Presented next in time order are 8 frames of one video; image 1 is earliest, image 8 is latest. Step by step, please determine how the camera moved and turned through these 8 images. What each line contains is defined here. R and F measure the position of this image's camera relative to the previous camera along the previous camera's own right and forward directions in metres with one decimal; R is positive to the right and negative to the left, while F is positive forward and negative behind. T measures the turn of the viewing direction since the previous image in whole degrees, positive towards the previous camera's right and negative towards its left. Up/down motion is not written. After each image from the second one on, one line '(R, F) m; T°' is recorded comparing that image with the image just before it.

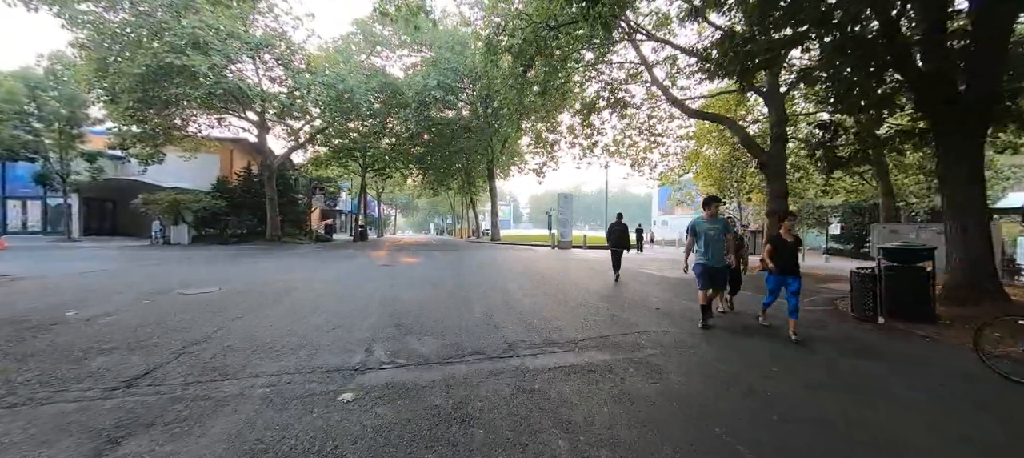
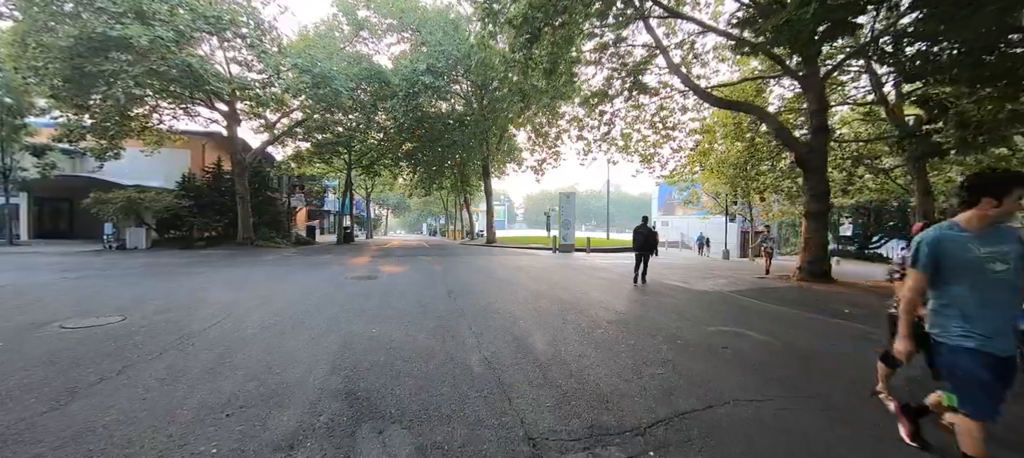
(-0.2, +1.6) m; +1°
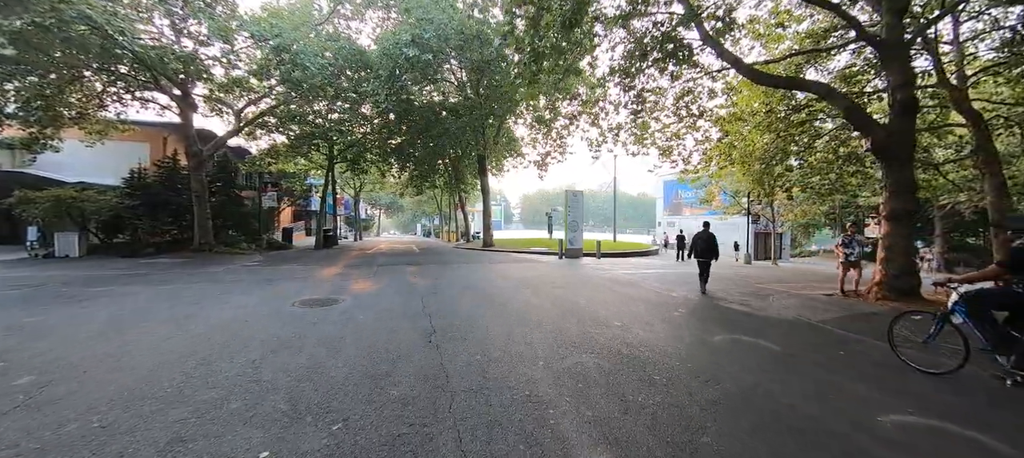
(-0.2, +2.2) m; +1°
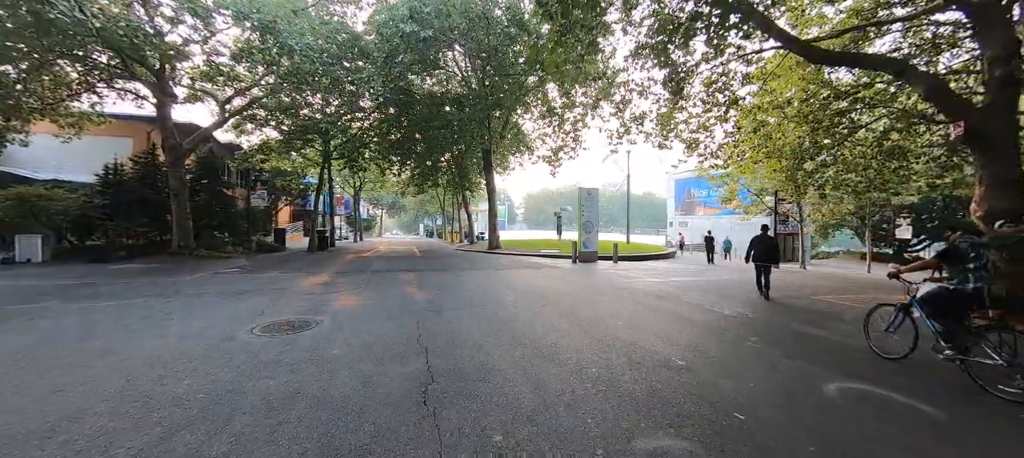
(-0.3, +1.4) m; 0°
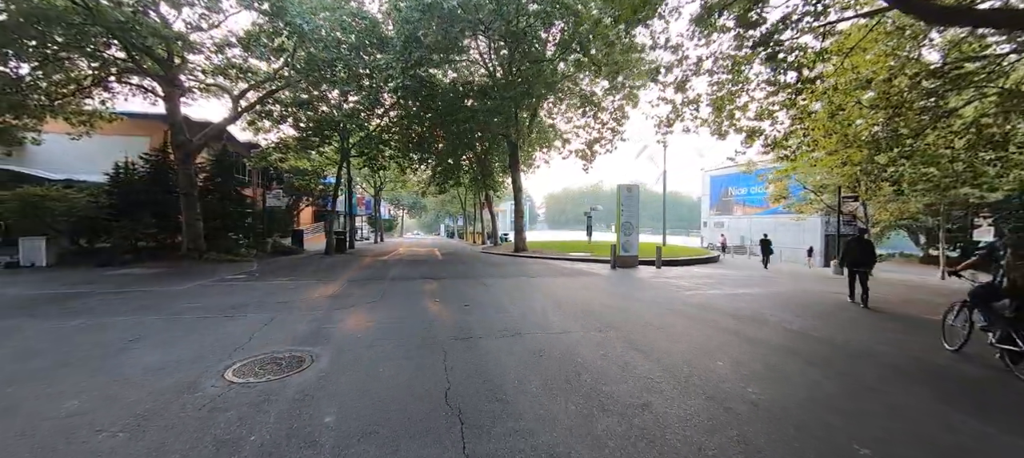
(-0.5, +1.4) m; -3°
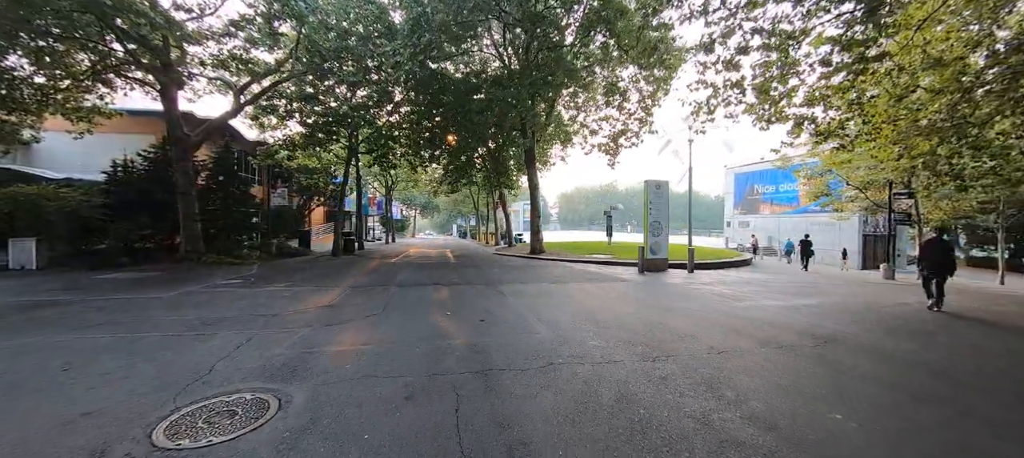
(-0.2, +1.1) m; -2°
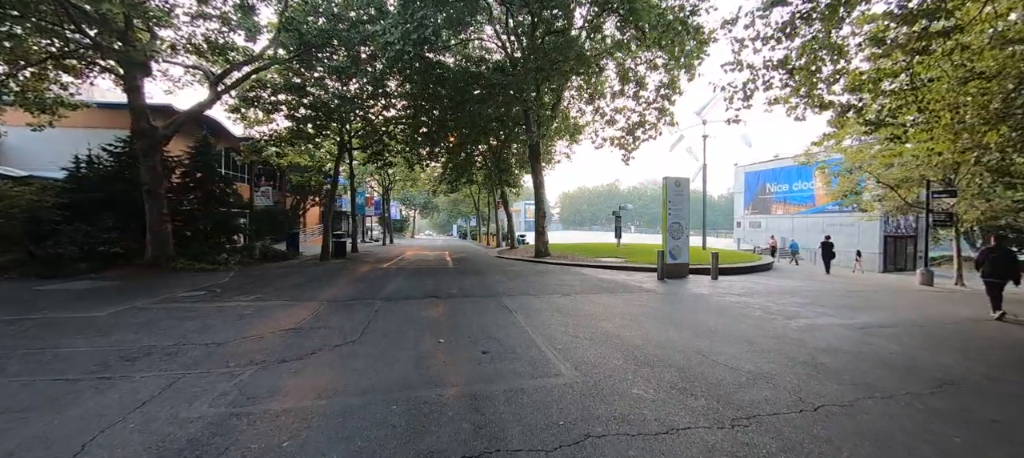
(-0.1, +1.2) m; 0°
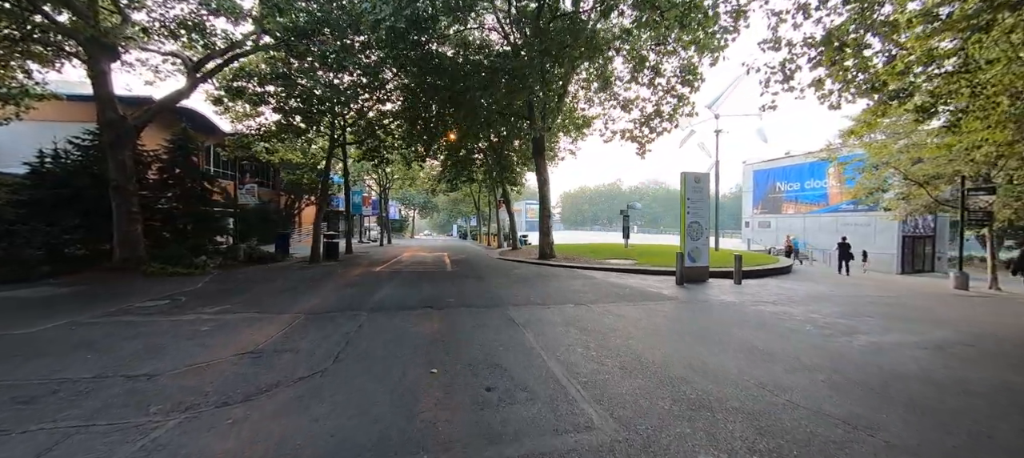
(-0.1, +0.9) m; 0°
